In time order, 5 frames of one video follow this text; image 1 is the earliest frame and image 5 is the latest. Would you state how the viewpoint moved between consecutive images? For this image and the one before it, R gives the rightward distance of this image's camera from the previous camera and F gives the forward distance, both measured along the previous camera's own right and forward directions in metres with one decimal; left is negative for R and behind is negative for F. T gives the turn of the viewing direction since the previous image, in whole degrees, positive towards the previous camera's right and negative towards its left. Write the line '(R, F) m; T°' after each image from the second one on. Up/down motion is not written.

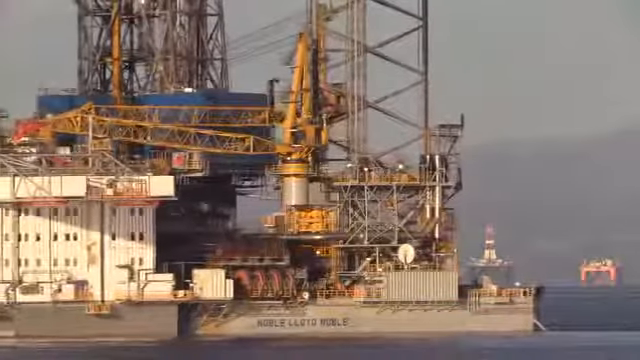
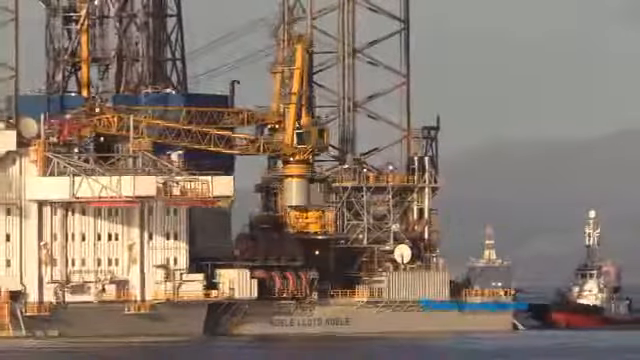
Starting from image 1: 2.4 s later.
(-2.7, -0.4) m; +2°
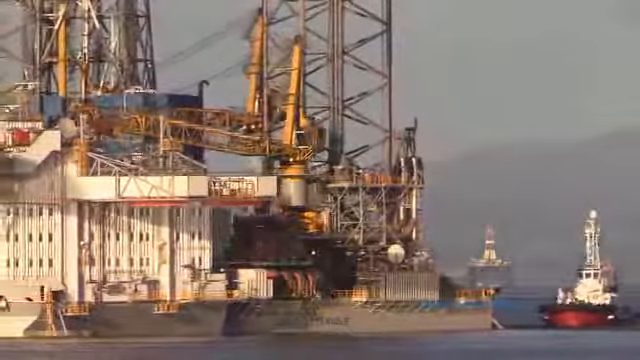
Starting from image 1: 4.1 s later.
(-2.3, -0.2) m; +2°
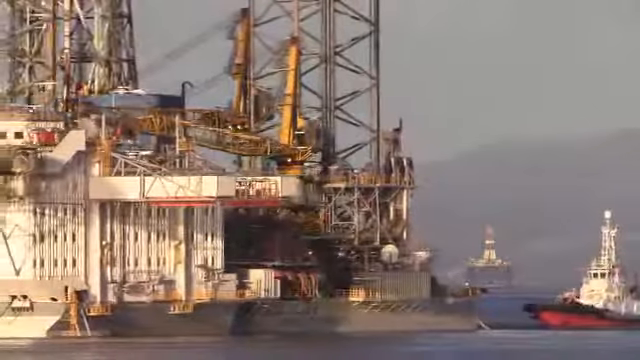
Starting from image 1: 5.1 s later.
(-1.3, -0.2) m; +1°
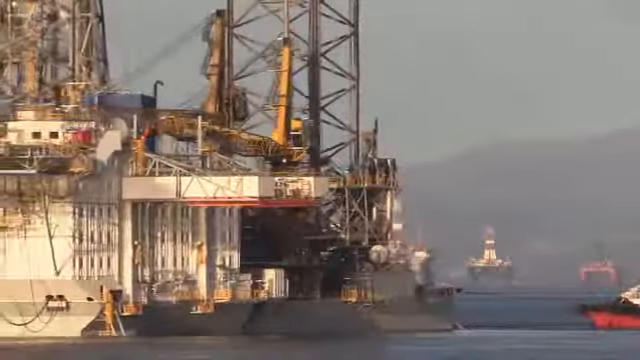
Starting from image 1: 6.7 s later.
(-2.0, -0.3) m; +2°
